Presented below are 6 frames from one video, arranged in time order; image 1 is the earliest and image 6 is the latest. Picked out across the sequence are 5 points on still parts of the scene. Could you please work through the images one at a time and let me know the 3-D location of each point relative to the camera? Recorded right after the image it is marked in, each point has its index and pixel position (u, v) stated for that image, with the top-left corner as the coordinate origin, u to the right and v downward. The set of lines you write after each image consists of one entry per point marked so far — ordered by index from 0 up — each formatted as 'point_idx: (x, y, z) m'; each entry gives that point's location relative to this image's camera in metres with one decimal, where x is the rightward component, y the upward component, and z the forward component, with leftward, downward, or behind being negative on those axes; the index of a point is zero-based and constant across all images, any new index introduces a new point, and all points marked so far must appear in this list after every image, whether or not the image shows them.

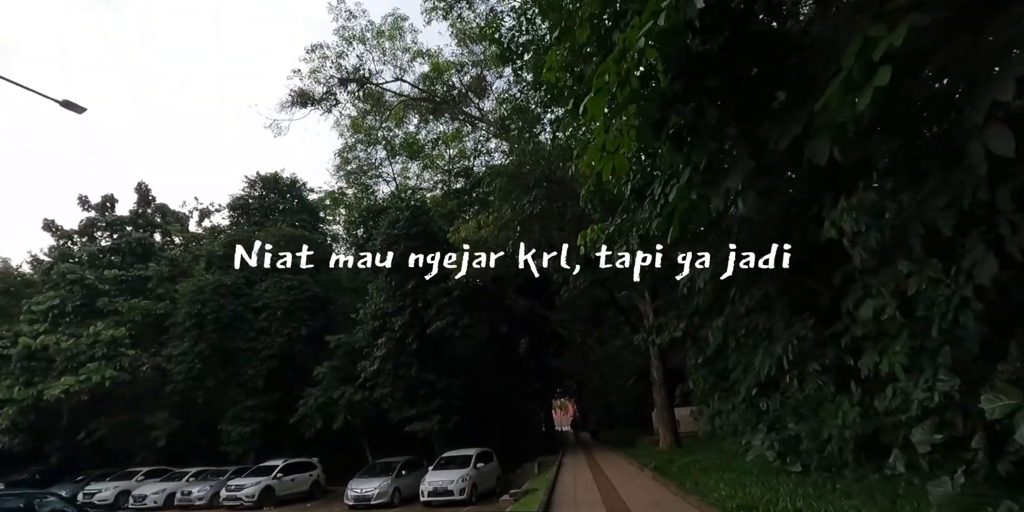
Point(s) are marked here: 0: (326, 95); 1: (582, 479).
0: (-6.4, +5.5, +19.4) m
1: (+1.8, -6.0, +15.0) m
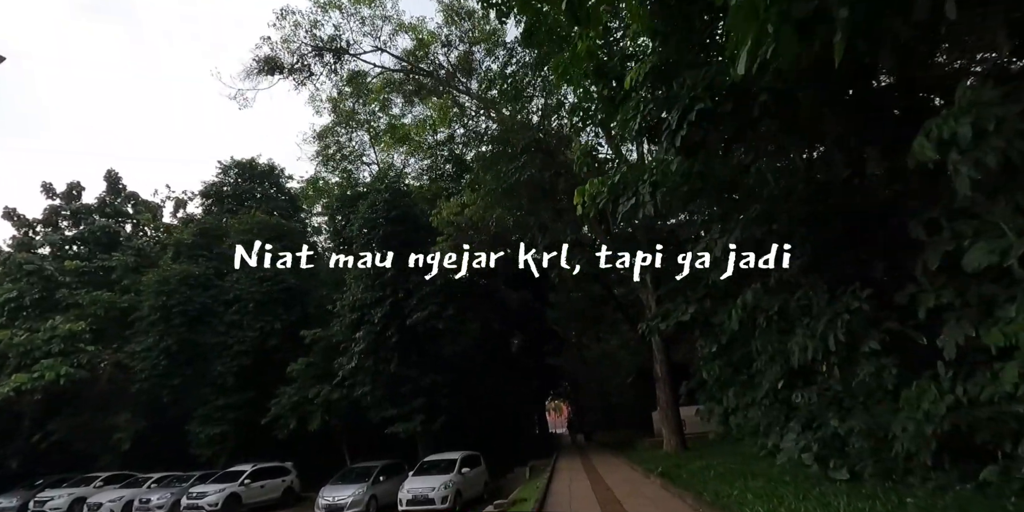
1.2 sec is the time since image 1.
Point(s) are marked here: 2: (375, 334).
0: (-6.7, +6.0, +17.8) m
1: (+1.5, -5.5, +13.4) m
2: (-4.6, -2.6, +18.8) m
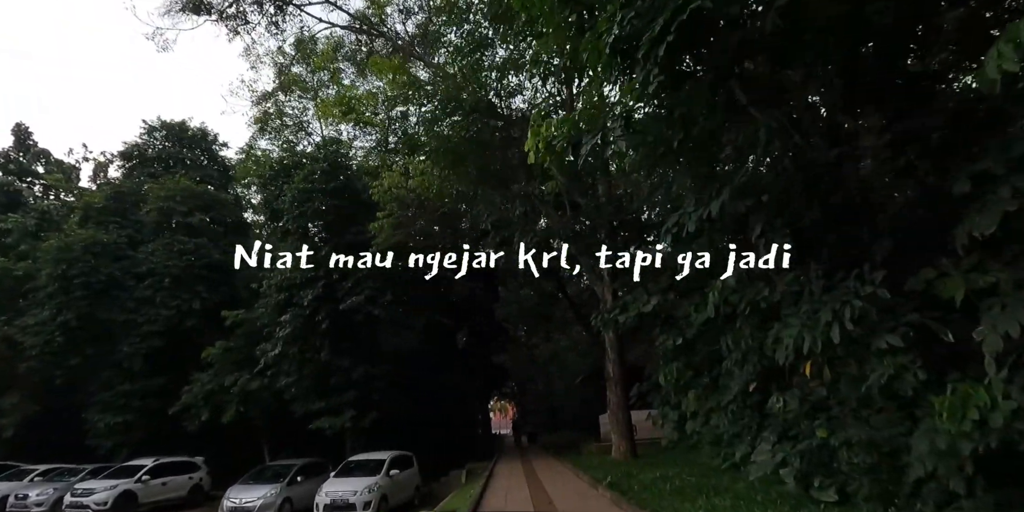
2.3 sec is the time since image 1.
0: (-7.8, +6.9, +15.8) m
1: (0.0, -5.1, +12.1) m
2: (-6.3, -1.9, +17.0) m
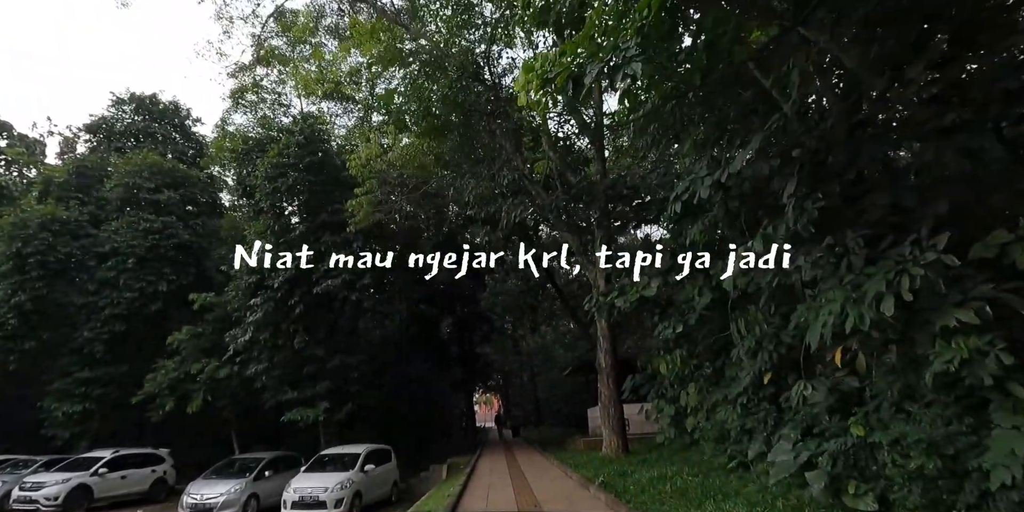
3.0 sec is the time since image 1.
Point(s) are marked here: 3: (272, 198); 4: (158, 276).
0: (-8.0, +7.4, +14.6) m
1: (-0.3, -4.7, +11.2) m
2: (-6.7, -1.3, +15.9) m
3: (-6.9, +1.7, +16.0) m
4: (-11.7, -0.6, +18.5) m
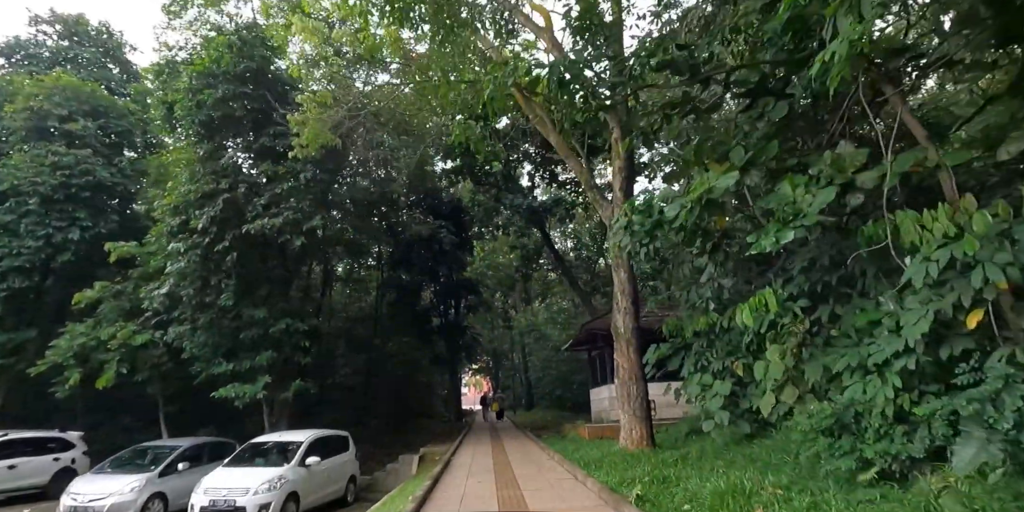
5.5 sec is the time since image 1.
0: (-8.1, +8.9, +11.0) m
1: (-0.5, -3.5, +8.0) m
2: (-6.9, +0.1, +12.6) m
3: (-7.0, +3.2, +12.6) m
4: (-11.9, +0.9, +15.1) m
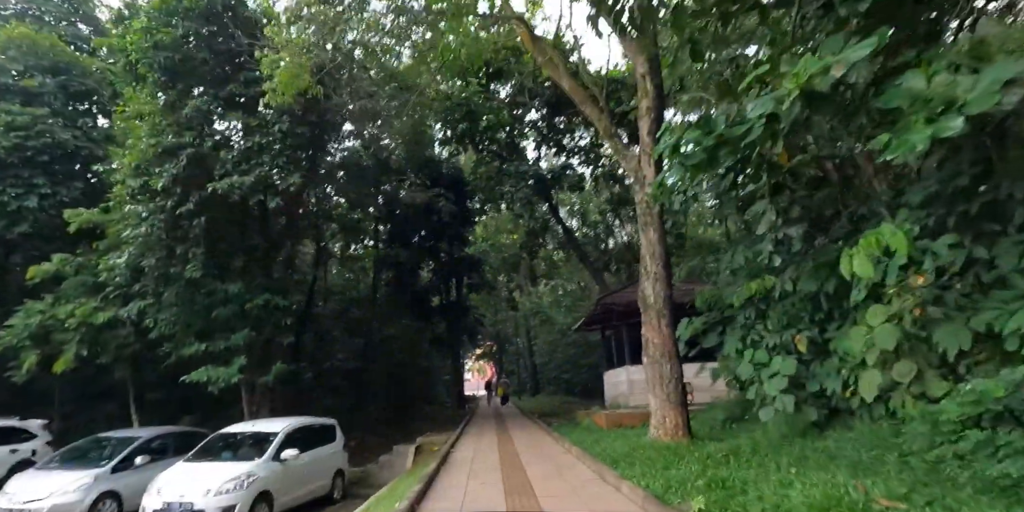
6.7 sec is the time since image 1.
0: (-8.0, +9.5, +9.3) m
1: (-0.4, -2.9, +6.6) m
2: (-6.8, +0.8, +11.1) m
3: (-6.9, +3.8, +11.1) m
4: (-11.7, +1.6, +13.6) m
